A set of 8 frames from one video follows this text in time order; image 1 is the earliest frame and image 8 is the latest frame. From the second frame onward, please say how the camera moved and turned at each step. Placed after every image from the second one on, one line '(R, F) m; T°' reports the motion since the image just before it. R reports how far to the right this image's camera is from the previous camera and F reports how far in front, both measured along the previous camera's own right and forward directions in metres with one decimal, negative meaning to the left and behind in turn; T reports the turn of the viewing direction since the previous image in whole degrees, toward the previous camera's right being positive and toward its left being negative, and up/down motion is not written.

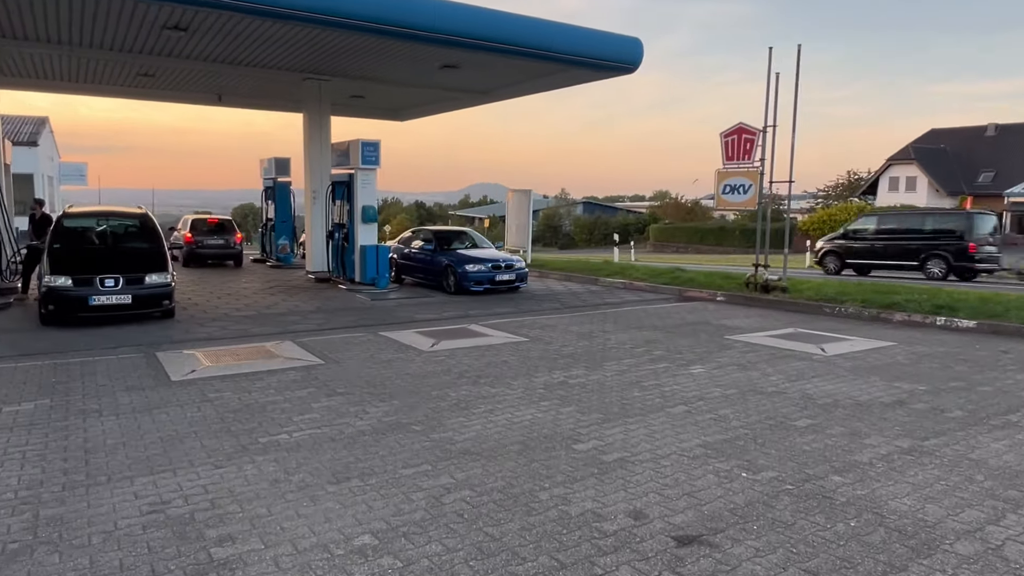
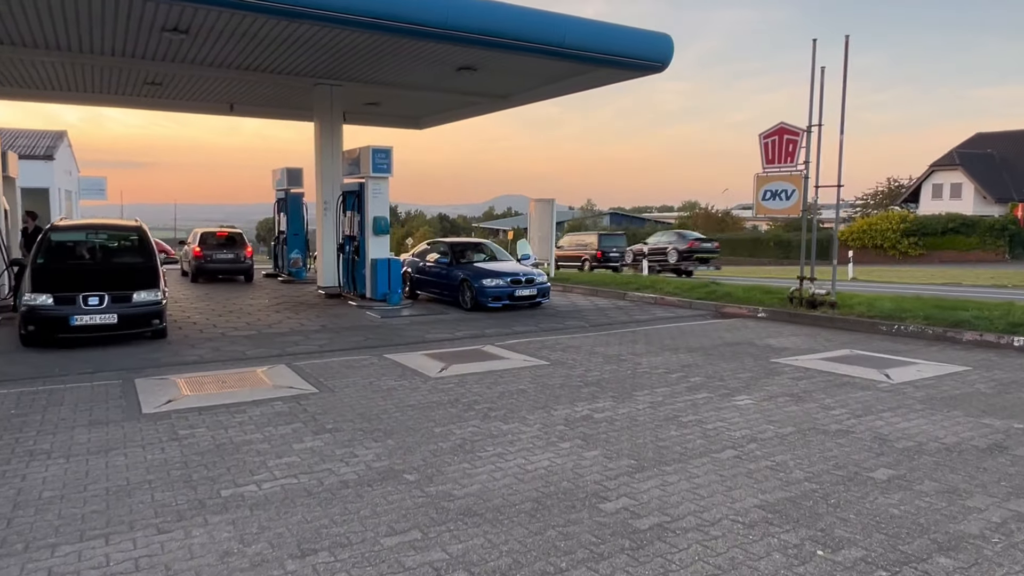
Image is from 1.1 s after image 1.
(+0.1, +1.0) m; -2°
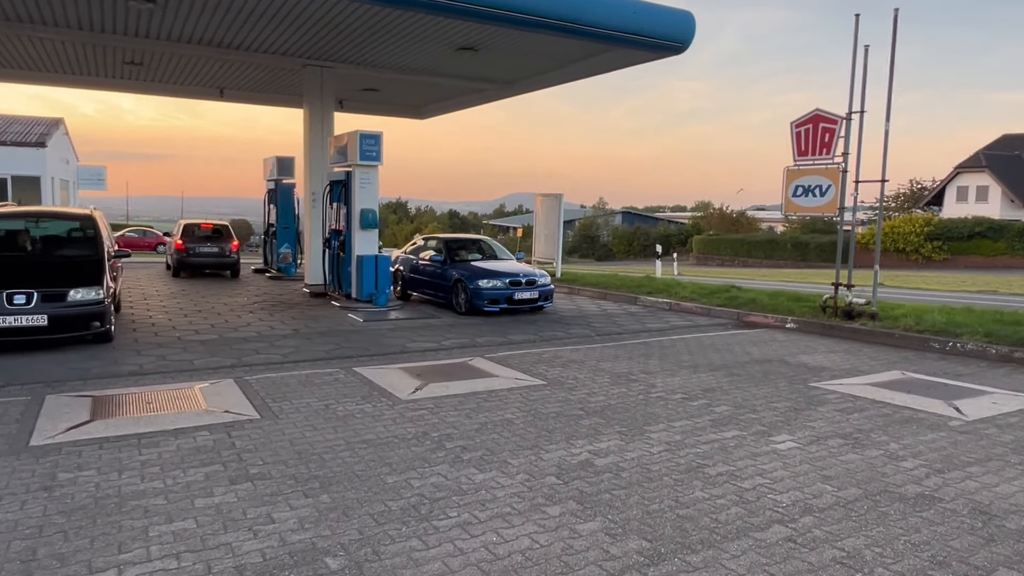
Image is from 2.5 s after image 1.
(+0.2, +1.4) m; -1°
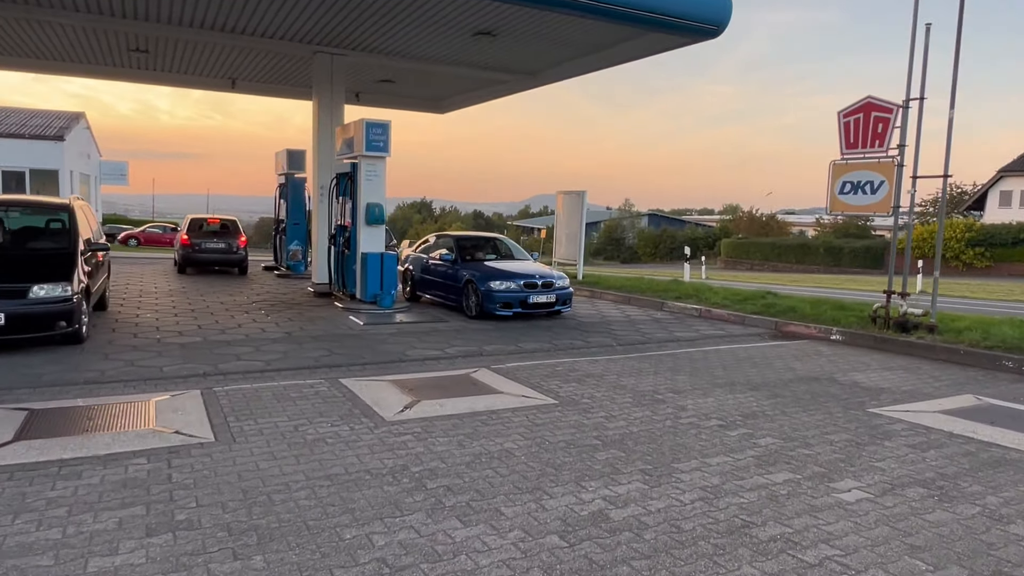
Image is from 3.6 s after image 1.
(+0.2, +1.0) m; -2°
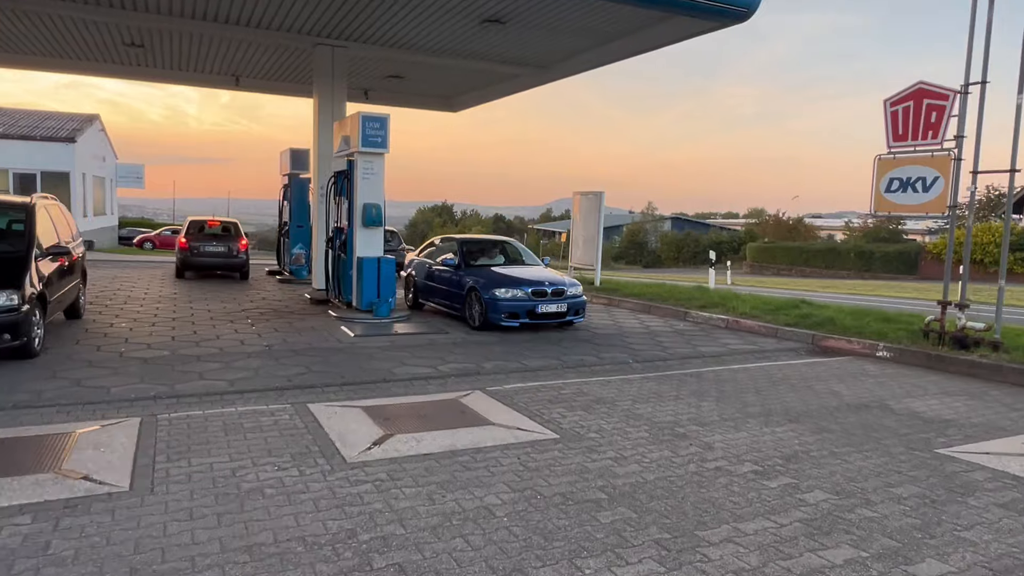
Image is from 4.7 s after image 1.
(+0.2, +1.0) m; -2°
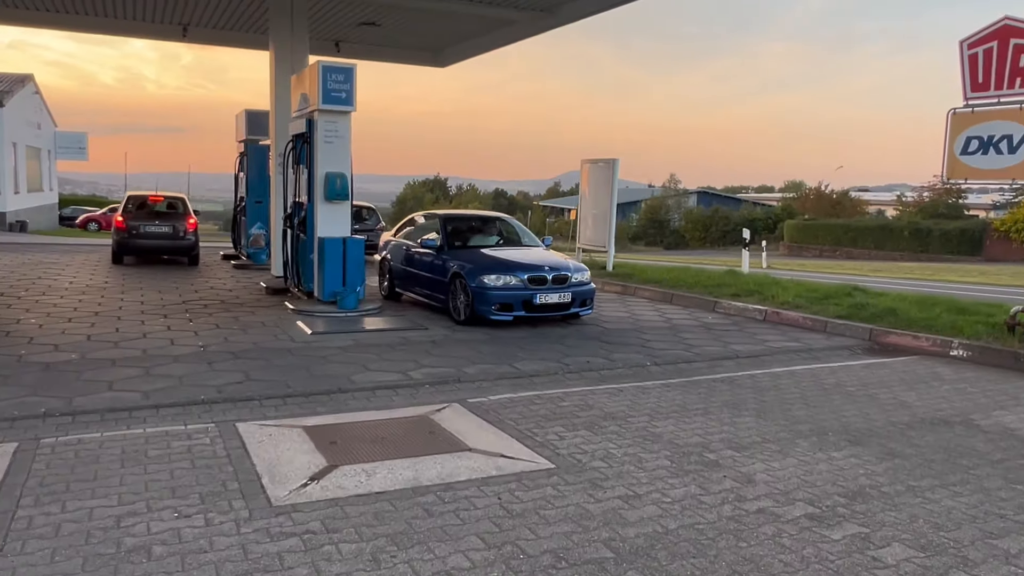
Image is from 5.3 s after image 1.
(-0.1, +1.6) m; +2°
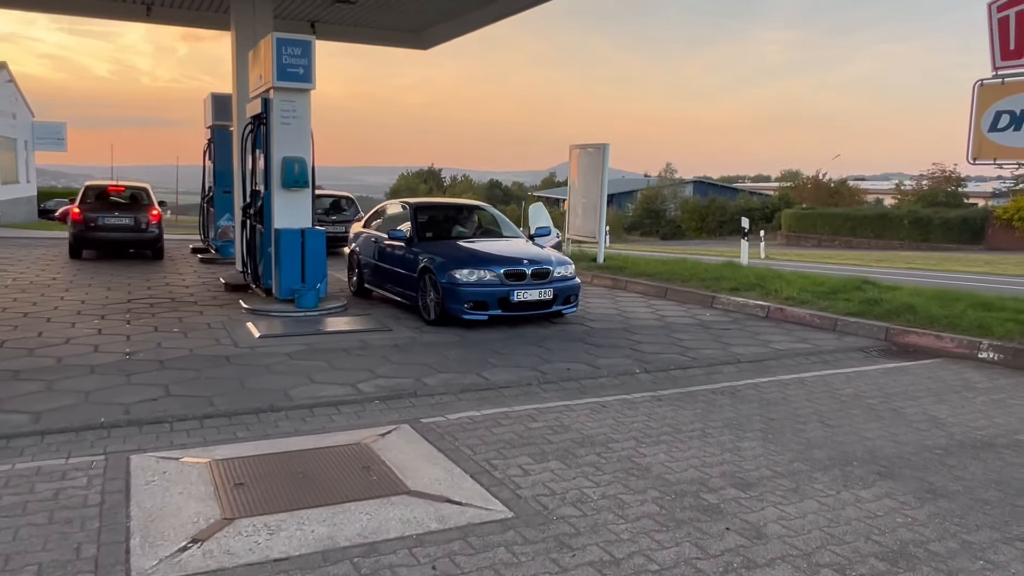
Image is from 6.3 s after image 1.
(+0.2, +0.9) m; 0°
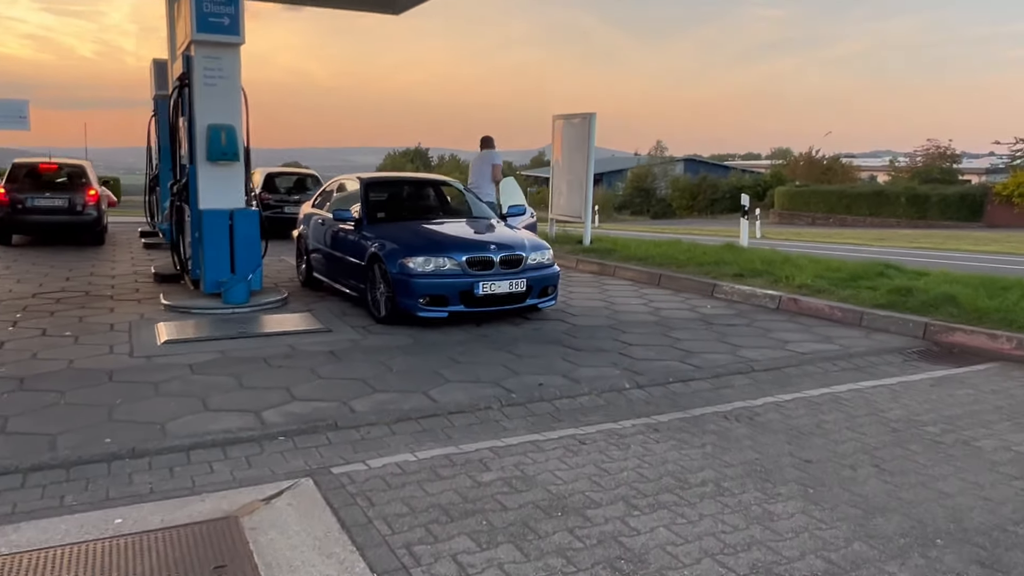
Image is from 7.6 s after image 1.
(+0.2, +1.3) m; +1°
